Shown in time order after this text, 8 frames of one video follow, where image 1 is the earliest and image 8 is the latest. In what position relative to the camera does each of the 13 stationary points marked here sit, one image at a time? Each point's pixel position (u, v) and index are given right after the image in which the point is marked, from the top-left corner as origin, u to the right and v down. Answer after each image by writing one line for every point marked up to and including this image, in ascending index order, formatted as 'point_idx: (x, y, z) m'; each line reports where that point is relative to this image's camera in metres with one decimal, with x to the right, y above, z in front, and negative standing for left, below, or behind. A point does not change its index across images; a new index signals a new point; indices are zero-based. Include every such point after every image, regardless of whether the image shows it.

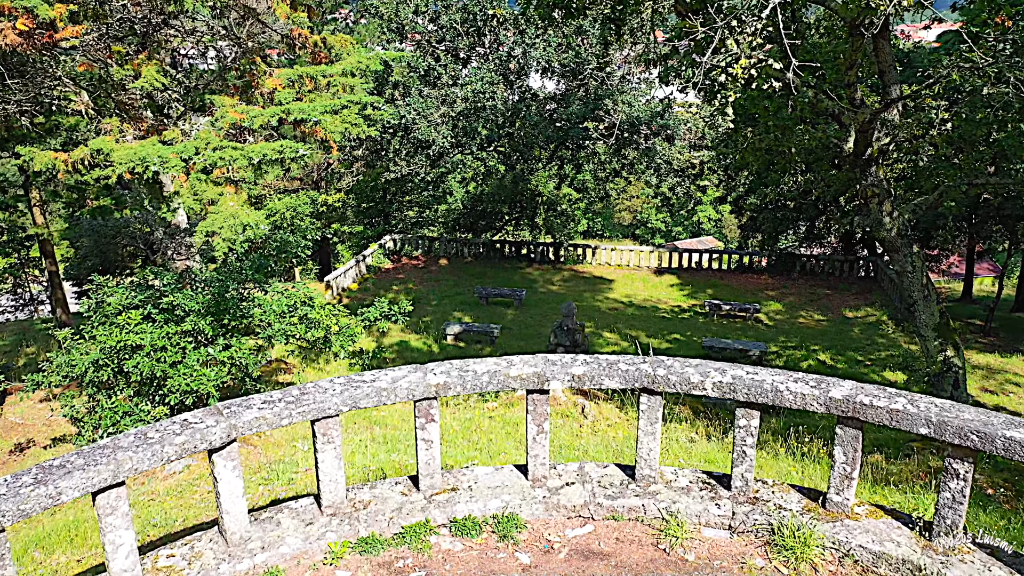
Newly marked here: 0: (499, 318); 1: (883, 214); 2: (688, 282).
0: (-0.2, -0.5, +15.3) m
1: (+3.3, +0.7, +7.5) m
2: (+3.8, +0.1, +18.4) m
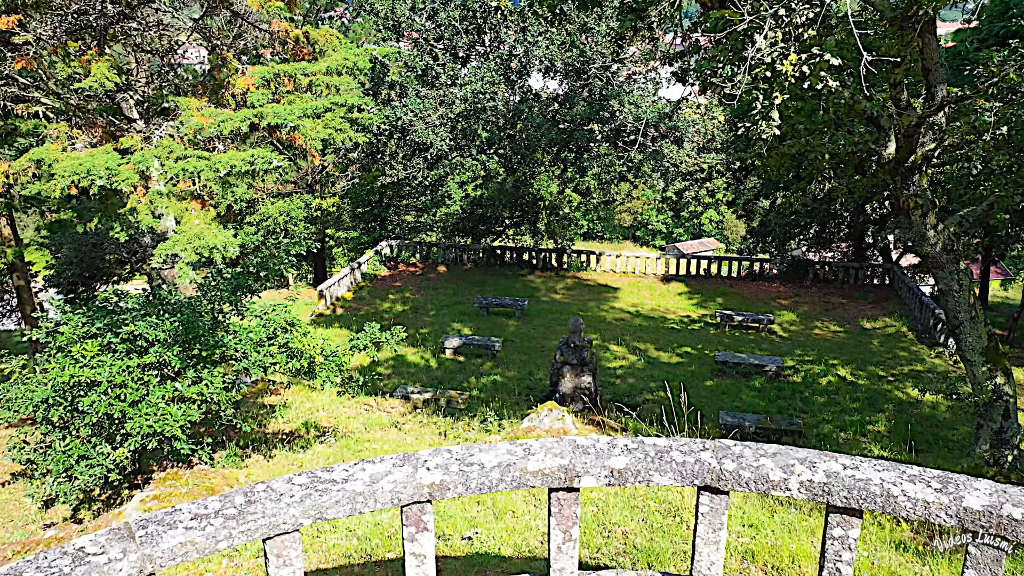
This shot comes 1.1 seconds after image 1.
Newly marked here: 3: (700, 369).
0: (-0.2, -0.7, +14.6) m
1: (+3.3, +0.5, +6.8) m
2: (+3.9, 0.0, +17.7) m
3: (+2.8, -1.2, +12.7) m
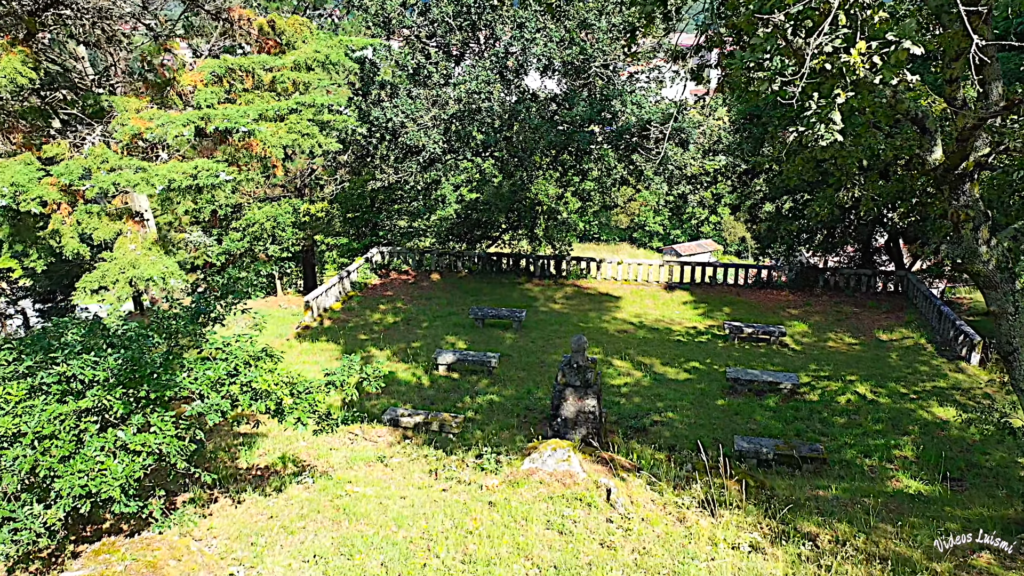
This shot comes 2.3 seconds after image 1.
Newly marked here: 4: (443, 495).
0: (-0.3, -0.9, +13.8) m
1: (+3.3, +0.3, +6.0) m
2: (+3.8, -0.2, +16.9) m
3: (+2.8, -1.4, +11.9) m
4: (-0.5, -1.5, +6.0) m
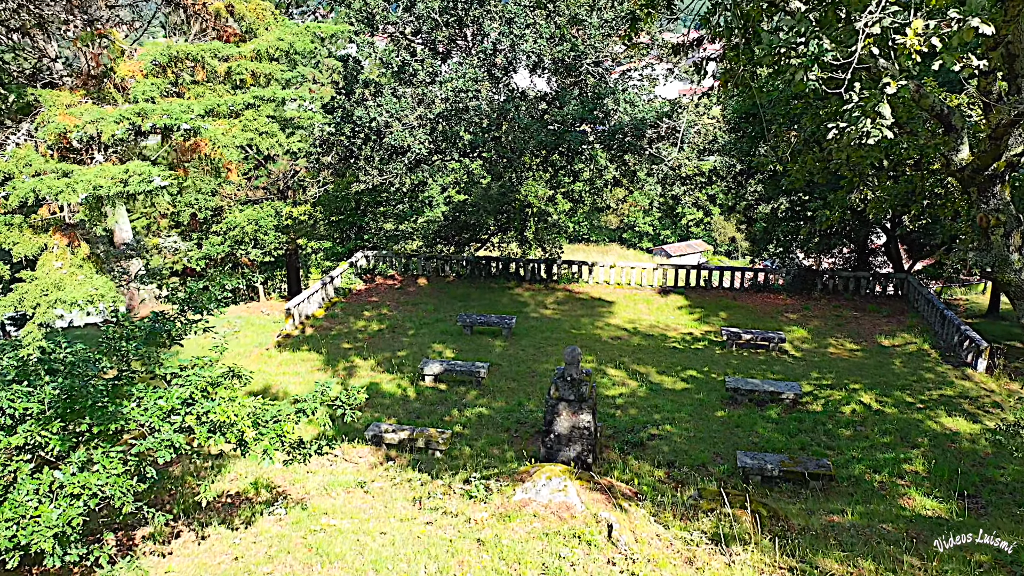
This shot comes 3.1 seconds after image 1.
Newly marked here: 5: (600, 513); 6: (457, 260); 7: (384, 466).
0: (-0.4, -1.0, +13.3) m
1: (+3.3, +0.3, +5.5) m
2: (+3.6, -0.3, +16.4) m
3: (+2.6, -1.5, +11.4) m
4: (-0.5, -1.6, +5.5) m
5: (+0.6, -1.4, +5.4) m
6: (-1.2, +0.6, +18.6) m
7: (-1.2, -1.7, +7.8) m
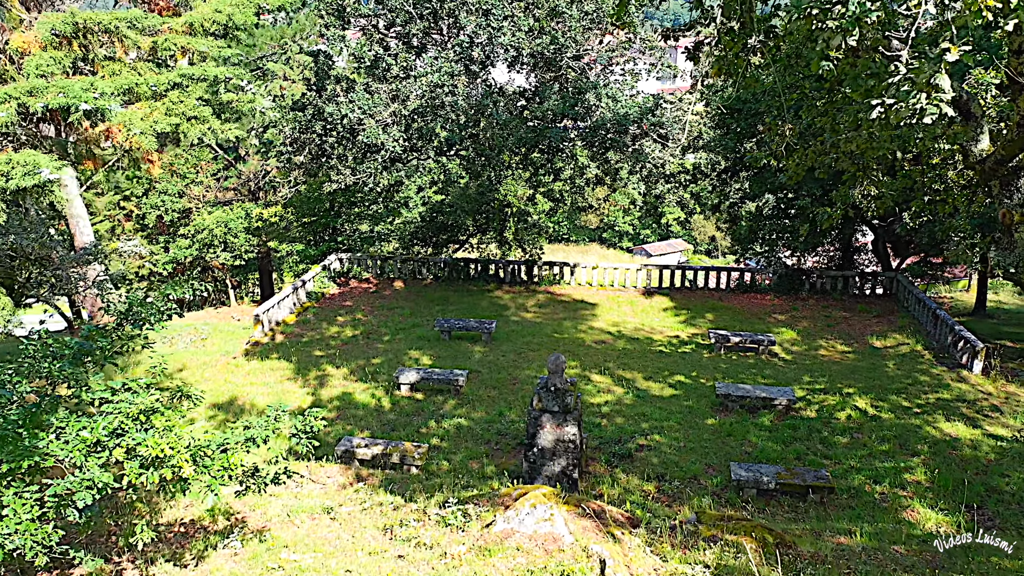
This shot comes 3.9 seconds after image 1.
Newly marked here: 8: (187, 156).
0: (-0.7, -1.0, +12.7) m
1: (+3.1, +0.2, +5.0) m
2: (+3.2, -0.3, +15.9) m
3: (+2.4, -1.5, +10.9) m
4: (-0.7, -1.6, +4.9) m
5: (+0.5, -1.5, +4.9) m
6: (-1.6, +0.5, +18.0) m
7: (-1.4, -1.7, +7.3) m
8: (-7.2, +2.9, +18.7) m
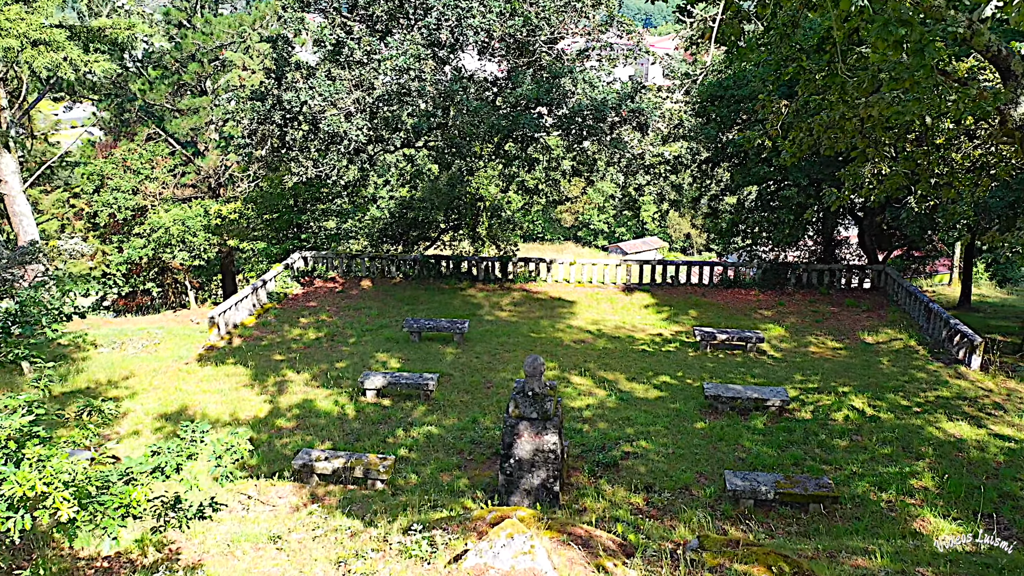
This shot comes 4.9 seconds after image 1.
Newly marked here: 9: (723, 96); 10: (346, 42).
0: (-1.1, -1.0, +11.9) m
1: (+3.0, +0.3, +4.3) m
2: (+2.7, -0.2, +15.2) m
3: (+2.1, -1.4, +10.2) m
4: (-0.8, -1.6, +4.1) m
5: (+0.3, -1.4, +4.1) m
6: (-2.2, +0.6, +17.2) m
7: (-1.5, -1.7, +6.4) m
8: (-7.8, +2.9, +17.7) m
9: (+3.8, +3.4, +15.1) m
10: (-3.0, +4.4, +15.4) m
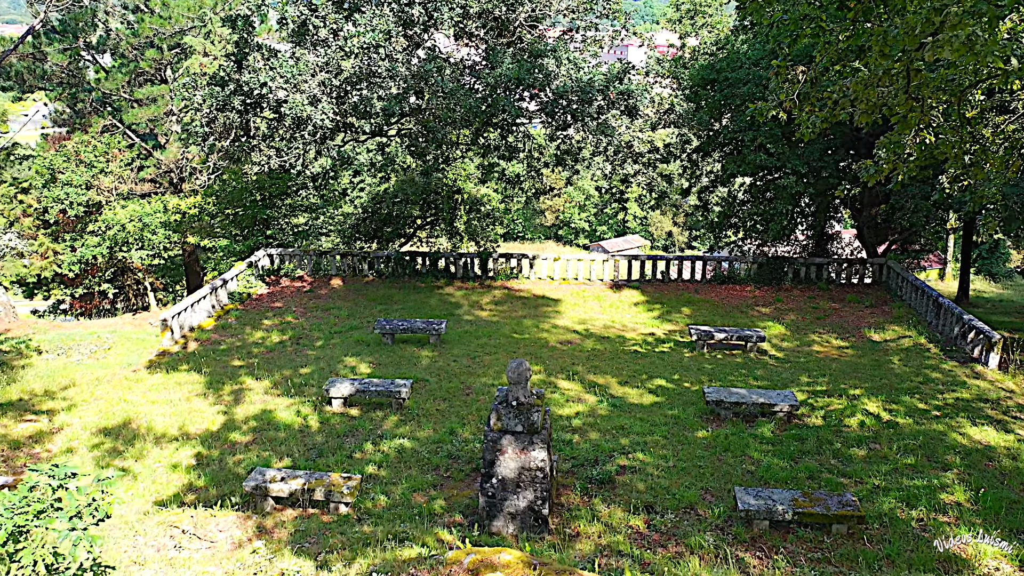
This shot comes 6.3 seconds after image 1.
0: (-1.3, -1.0, +10.9) m
1: (+2.9, +0.4, +3.4) m
2: (+2.4, -0.2, +14.3) m
3: (+1.9, -1.4, +9.3) m
4: (-0.8, -1.5, +3.1) m
5: (+0.3, -1.4, +3.1) m
6: (-2.6, +0.6, +16.1) m
7: (-1.7, -1.6, +5.4) m
8: (-8.2, +2.8, +16.5) m
9: (+3.4, +3.5, +14.2) m
10: (-3.4, +4.4, +14.4) m
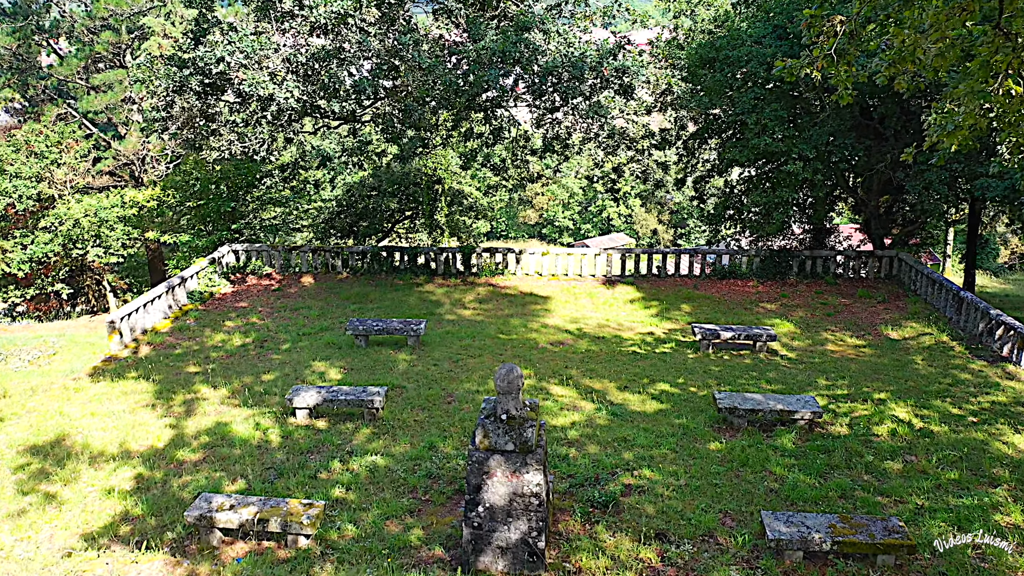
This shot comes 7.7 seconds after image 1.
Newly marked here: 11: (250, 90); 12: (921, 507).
0: (-1.5, -0.9, +9.8) m
1: (+2.9, +0.5, +2.4) m
2: (+2.2, -0.1, +13.3) m
3: (+1.8, -1.3, +8.3) m
4: (-0.8, -1.5, +2.1) m
5: (+0.3, -1.3, +2.1) m
6: (-2.8, +0.6, +15.0) m
7: (-1.7, -1.6, +4.3) m
8: (-8.5, +2.8, +15.3) m
9: (+3.2, +3.6, +13.2) m
10: (-3.6, +4.5, +13.2) m
11: (-3.7, +2.8, +12.5) m
12: (+3.2, -1.7, +6.5) m
